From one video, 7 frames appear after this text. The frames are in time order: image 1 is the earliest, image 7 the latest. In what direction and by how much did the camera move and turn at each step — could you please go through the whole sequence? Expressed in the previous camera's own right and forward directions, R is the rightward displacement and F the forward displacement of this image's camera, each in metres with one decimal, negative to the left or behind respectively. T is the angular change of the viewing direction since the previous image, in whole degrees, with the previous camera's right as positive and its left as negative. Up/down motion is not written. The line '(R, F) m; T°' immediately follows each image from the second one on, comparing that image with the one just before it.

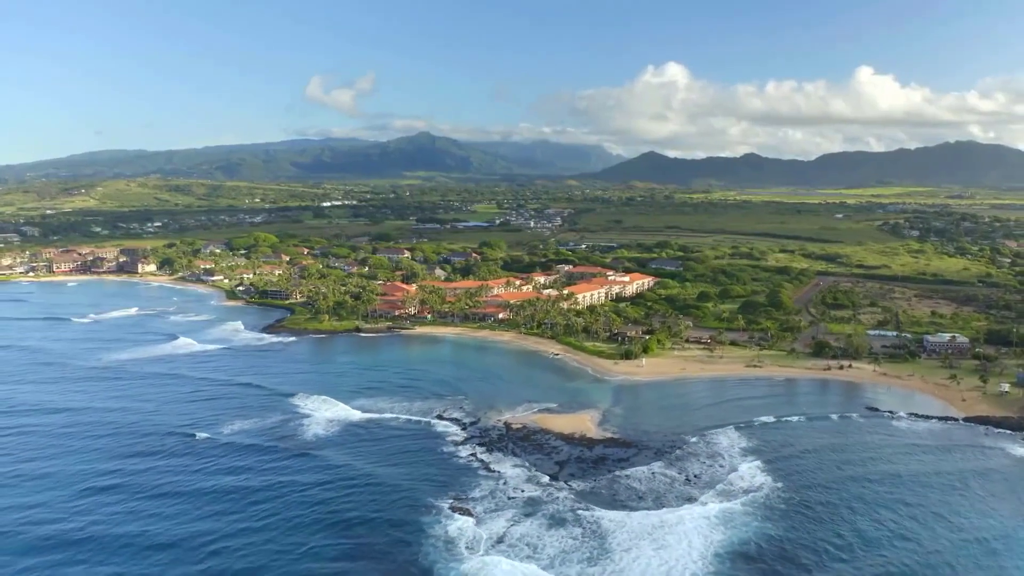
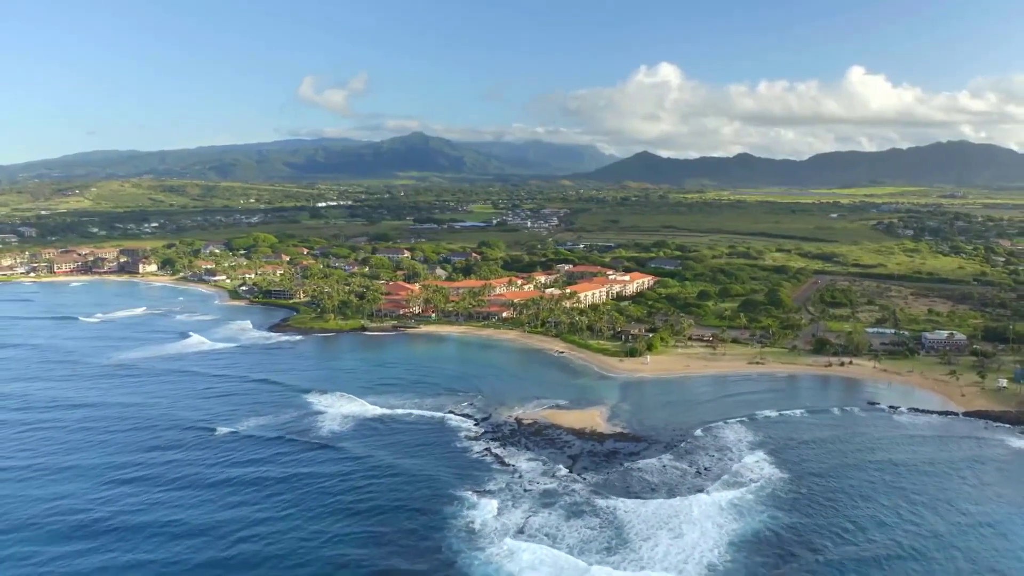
(-1.2, -1.0) m; 0°
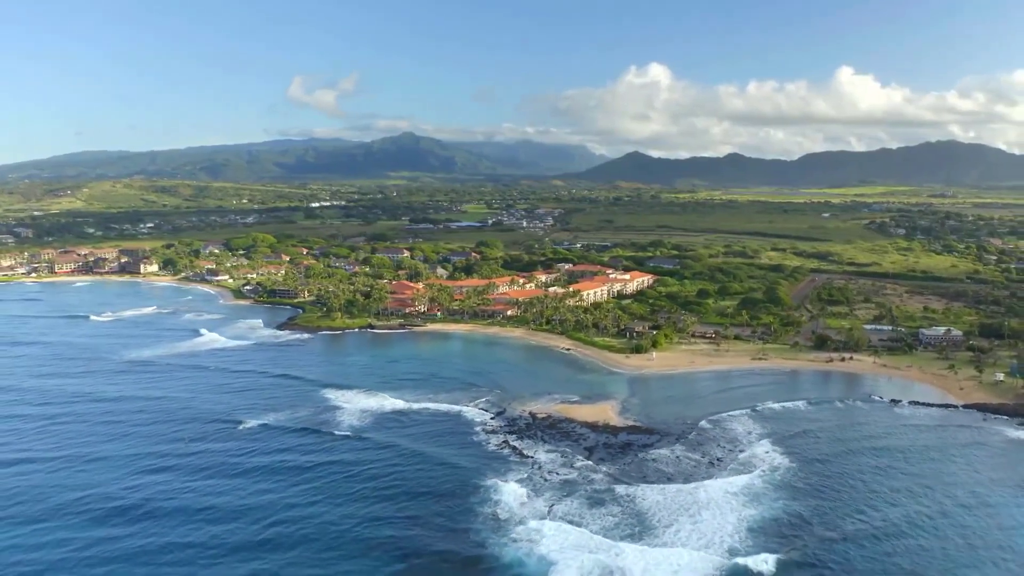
(-1.7, -1.4) m; +1°
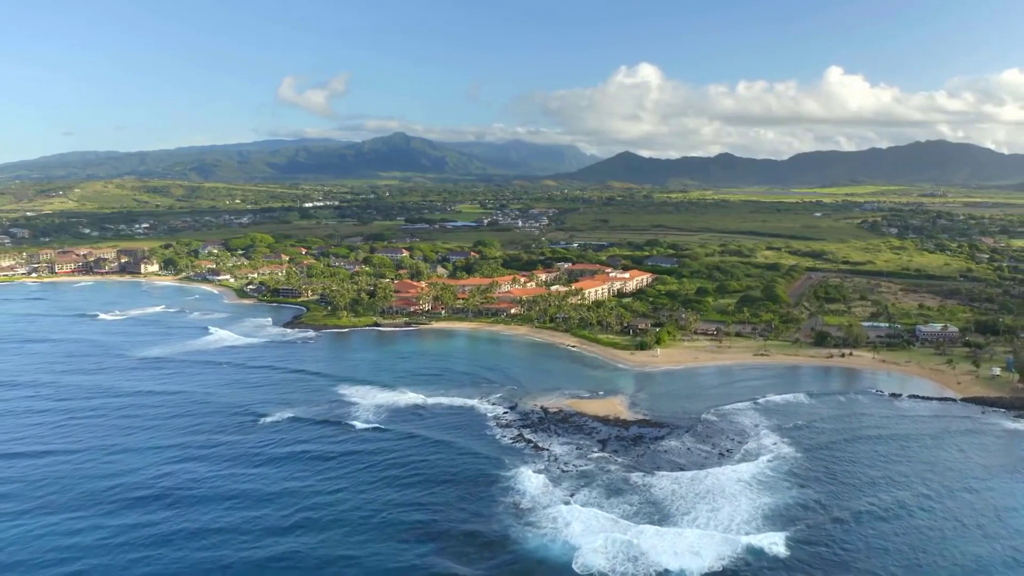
(-1.5, -1.2) m; +1°
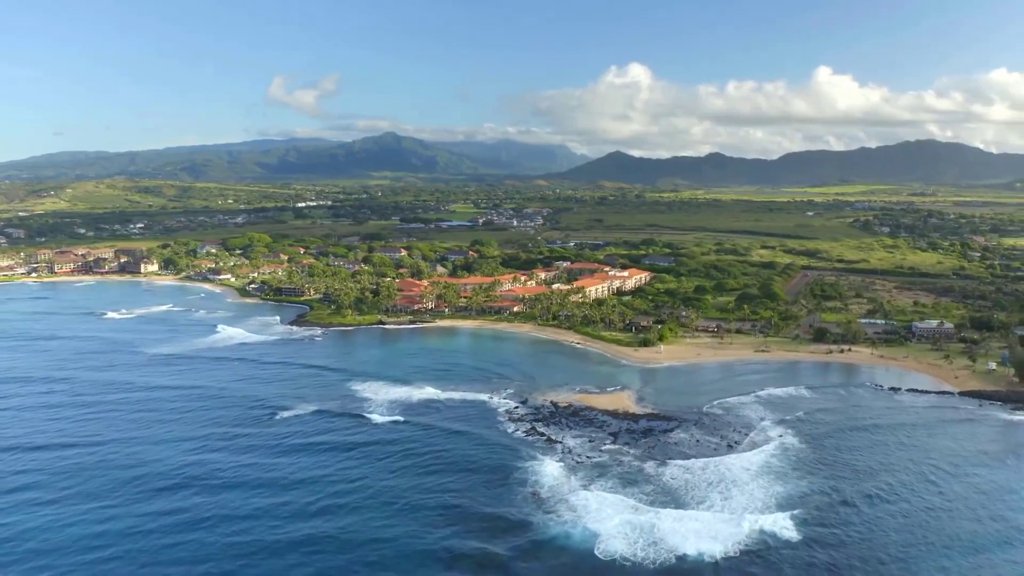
(-1.4, -1.2) m; +1°
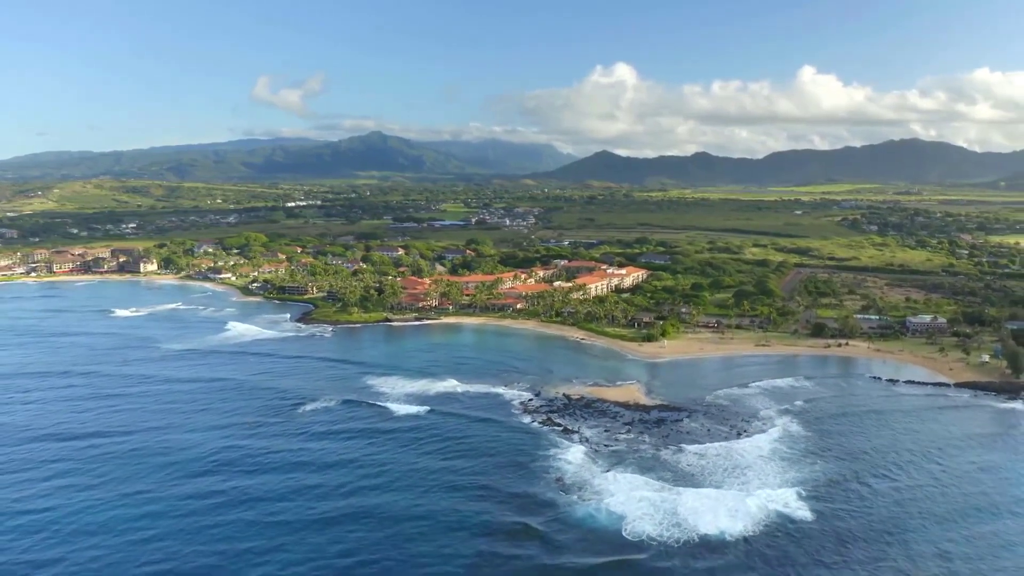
(-2.0, -1.7) m; +1°
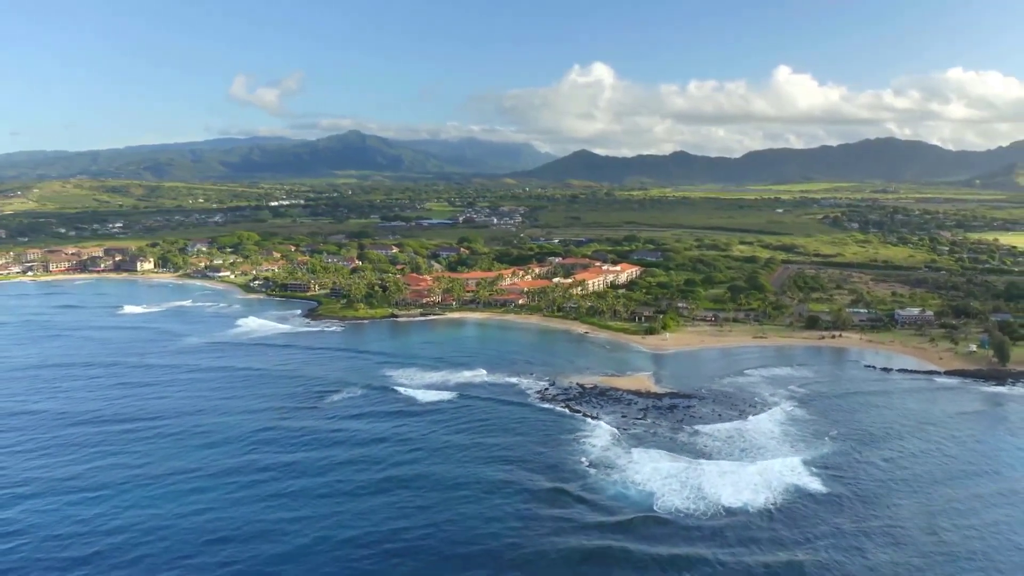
(-2.8, -2.5) m; +1°
